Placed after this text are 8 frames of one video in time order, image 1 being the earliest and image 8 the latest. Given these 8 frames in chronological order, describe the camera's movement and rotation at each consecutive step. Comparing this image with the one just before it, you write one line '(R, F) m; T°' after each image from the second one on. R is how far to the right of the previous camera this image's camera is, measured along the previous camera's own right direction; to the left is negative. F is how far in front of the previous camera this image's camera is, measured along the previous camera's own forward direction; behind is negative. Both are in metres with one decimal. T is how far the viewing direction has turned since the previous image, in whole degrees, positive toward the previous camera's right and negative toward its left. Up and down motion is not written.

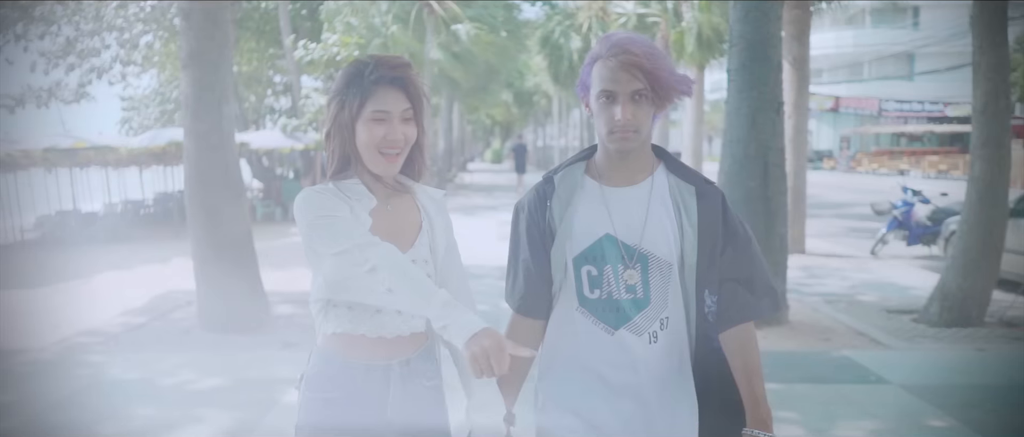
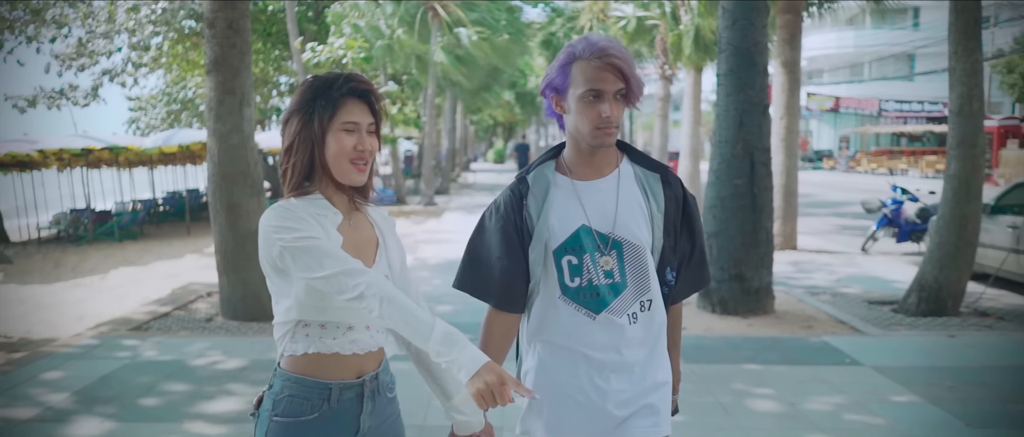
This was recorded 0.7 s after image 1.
(0.0, -0.5) m; 0°
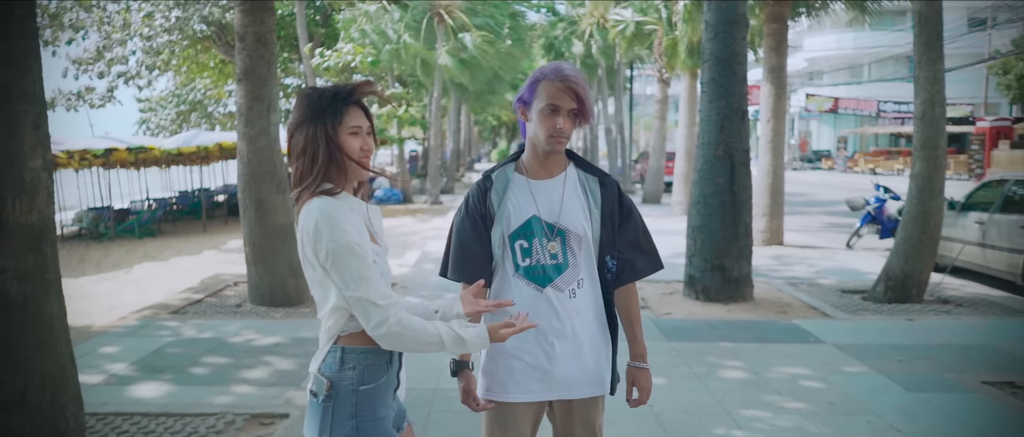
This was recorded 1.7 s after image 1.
(0.0, -0.7) m; 0°
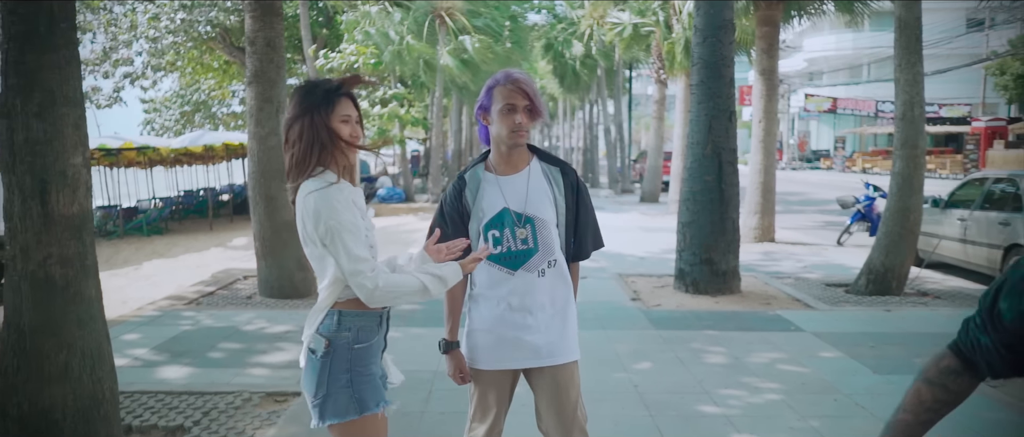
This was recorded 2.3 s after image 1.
(0.0, -0.4) m; 0°
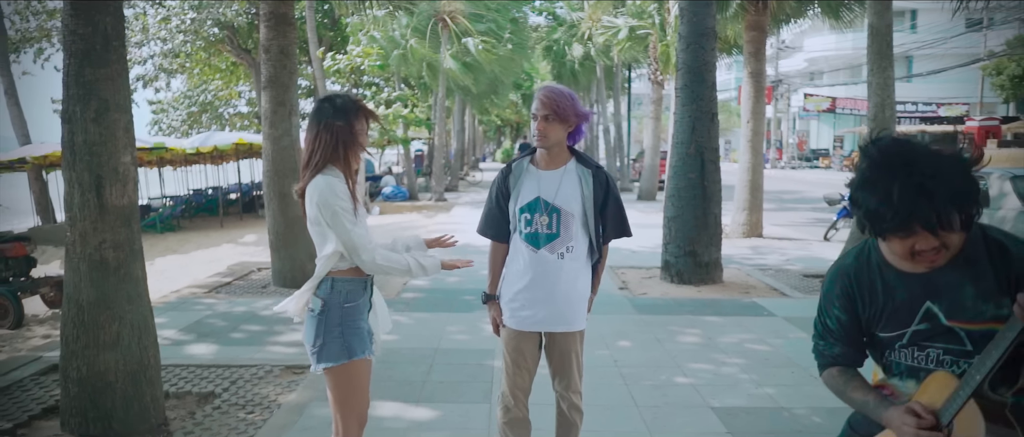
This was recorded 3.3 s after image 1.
(+0.1, -0.6) m; 0°
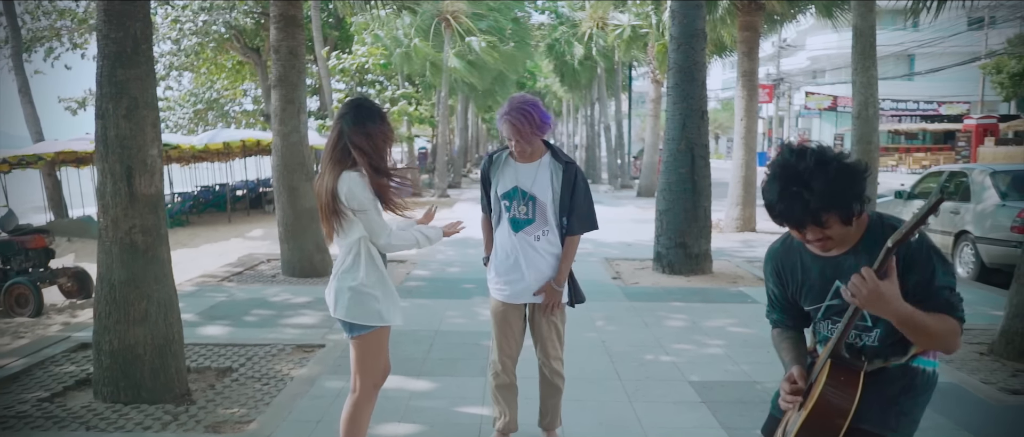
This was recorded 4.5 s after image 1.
(+0.1, -0.4) m; 0°
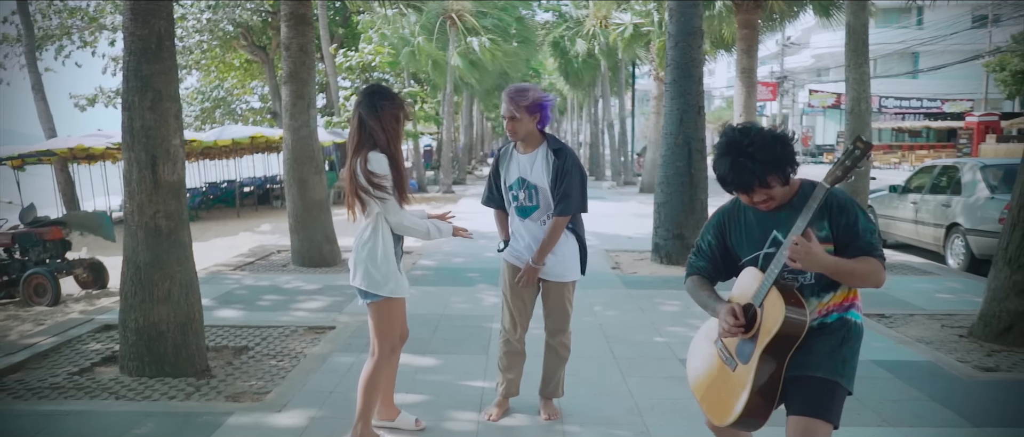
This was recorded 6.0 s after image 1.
(0.0, -0.3) m; 0°
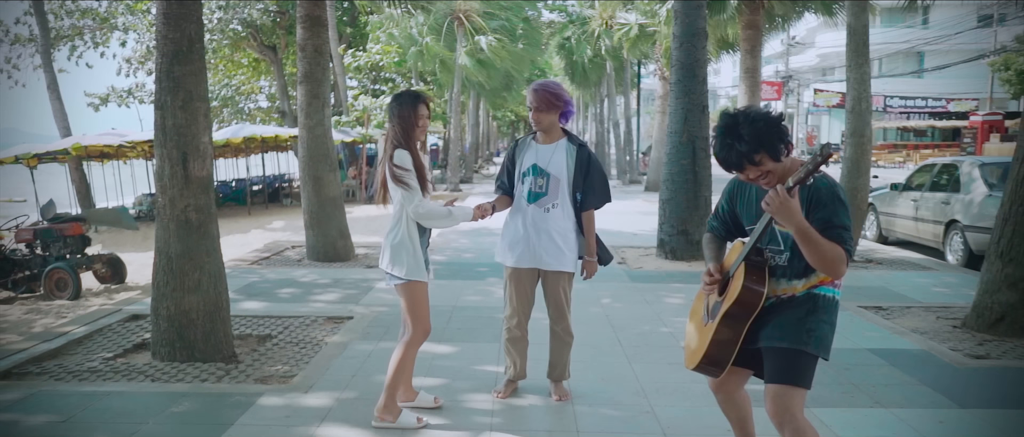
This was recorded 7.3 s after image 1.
(0.0, -0.3) m; 0°
